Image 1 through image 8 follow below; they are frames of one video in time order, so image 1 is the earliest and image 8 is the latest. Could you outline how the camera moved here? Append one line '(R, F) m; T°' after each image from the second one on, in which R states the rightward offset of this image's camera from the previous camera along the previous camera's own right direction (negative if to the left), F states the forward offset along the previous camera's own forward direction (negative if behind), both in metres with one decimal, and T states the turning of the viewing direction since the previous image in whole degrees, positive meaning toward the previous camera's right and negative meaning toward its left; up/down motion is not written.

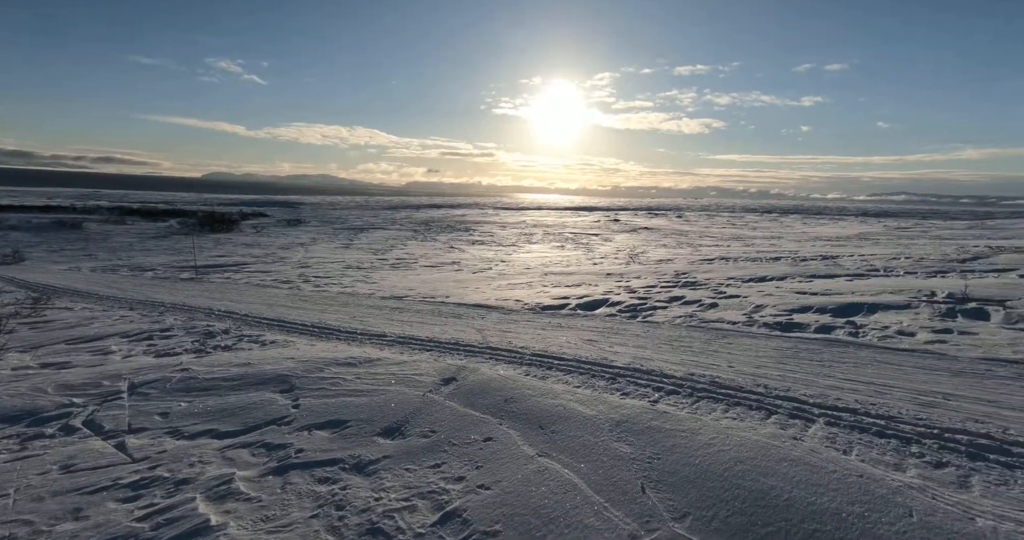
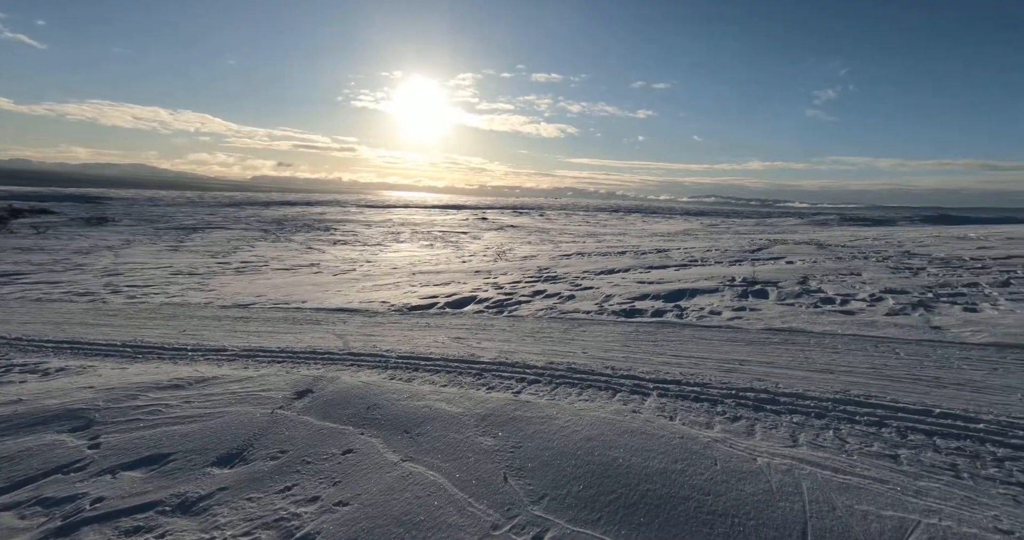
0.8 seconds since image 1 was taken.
(+0.5, 0.0) m; +14°
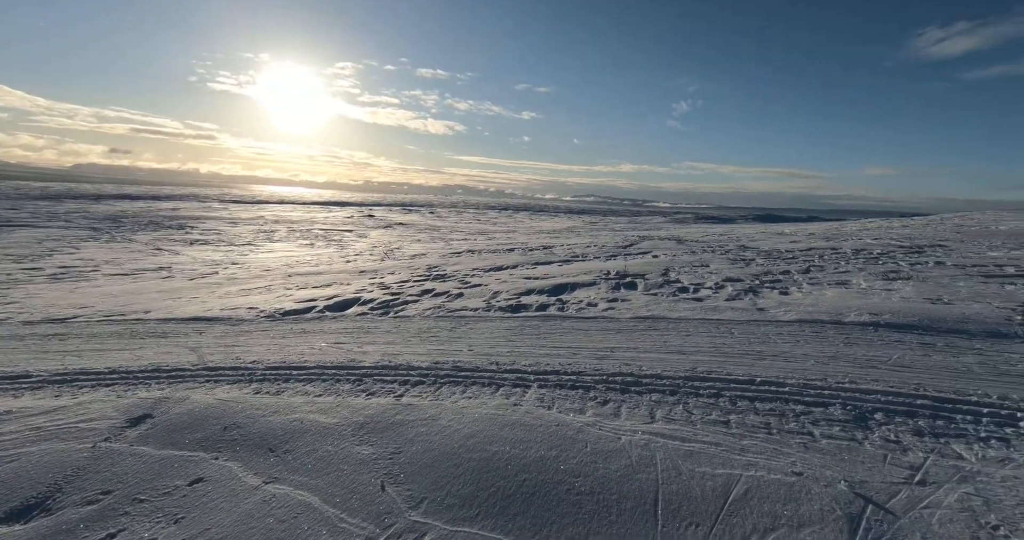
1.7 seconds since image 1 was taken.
(+0.4, 0.0) m; +12°
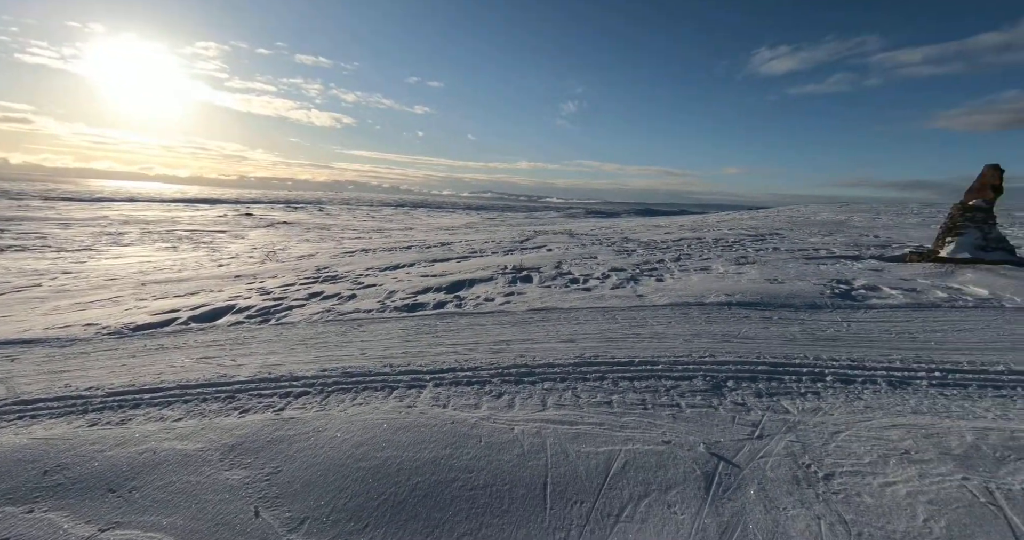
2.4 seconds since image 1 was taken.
(+0.4, 0.0) m; +11°
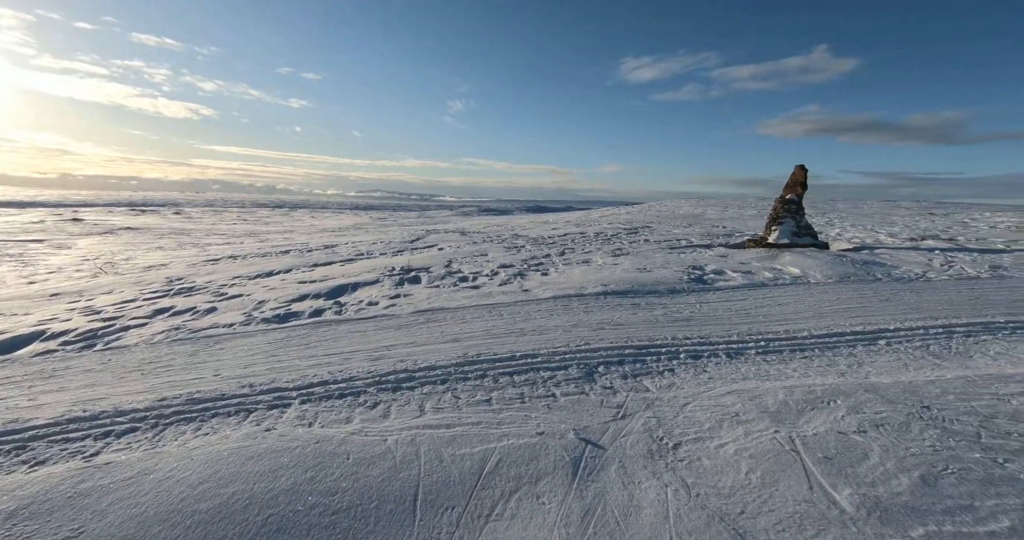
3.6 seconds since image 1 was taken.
(+0.5, 0.0) m; +10°
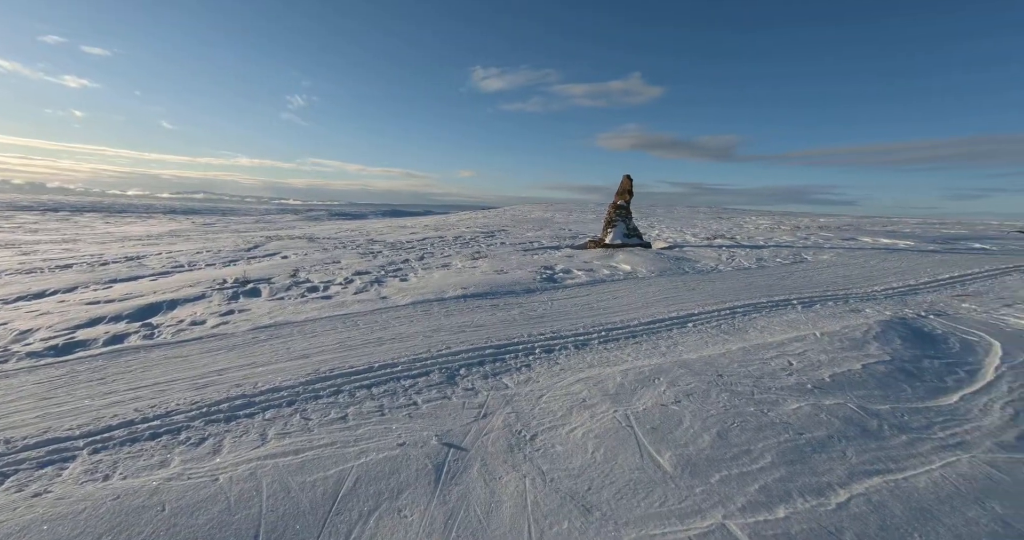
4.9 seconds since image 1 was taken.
(+0.4, 0.0) m; +16°
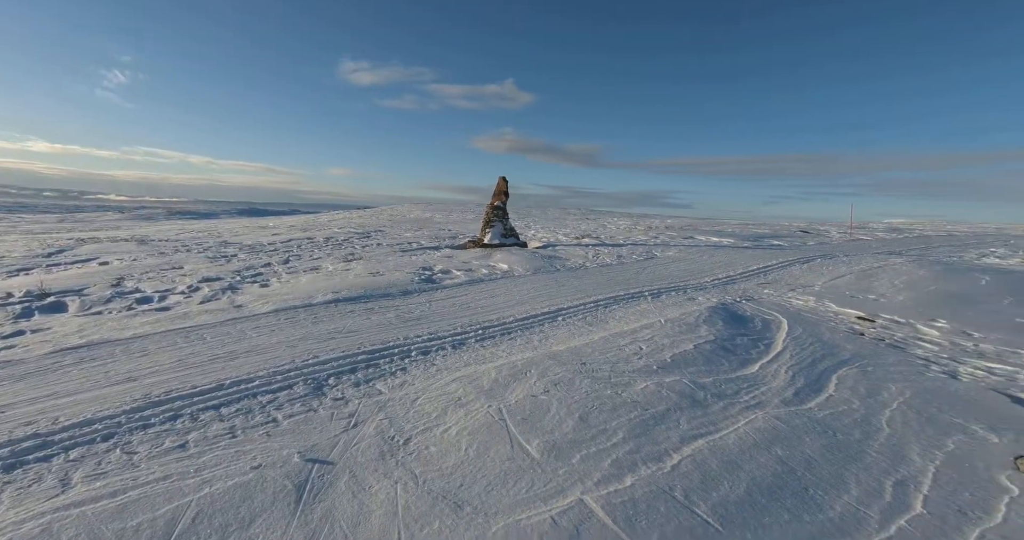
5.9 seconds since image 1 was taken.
(+0.4, -0.1) m; +13°
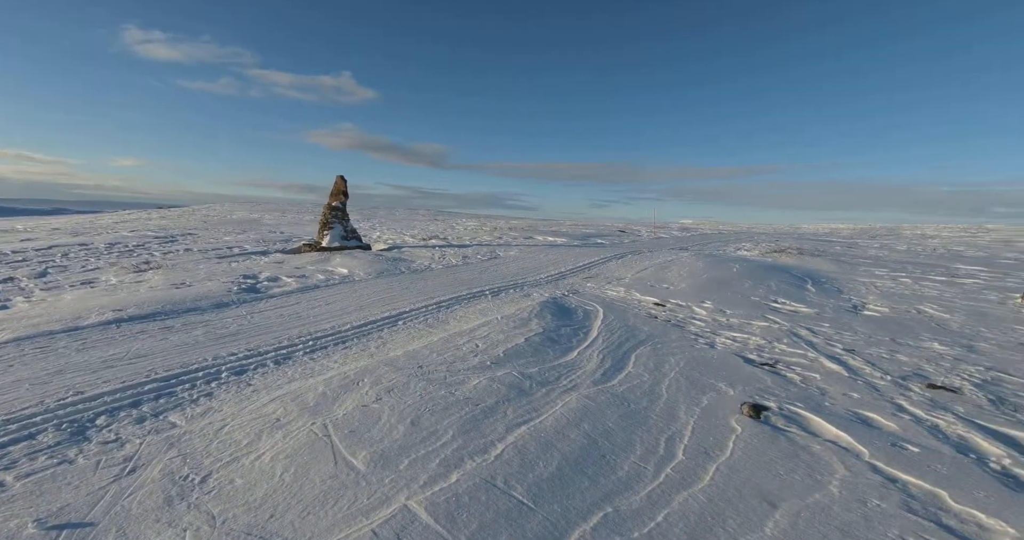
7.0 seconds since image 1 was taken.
(+0.5, -0.1) m; +16°
